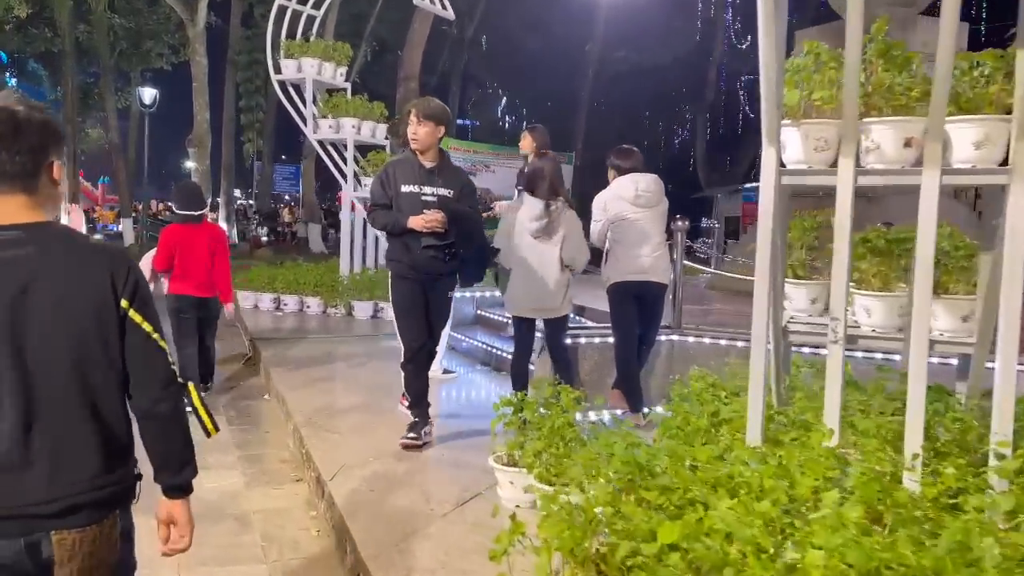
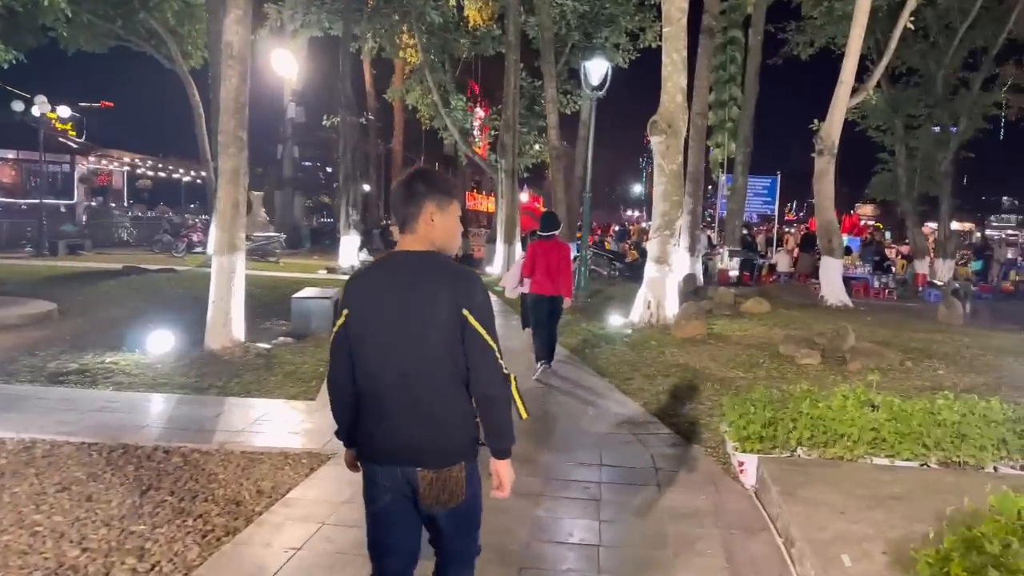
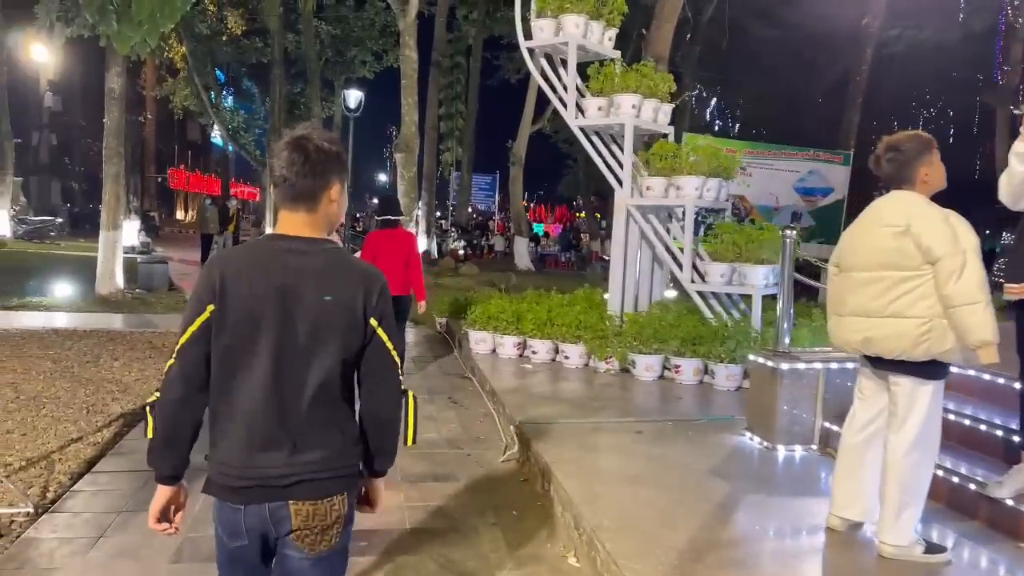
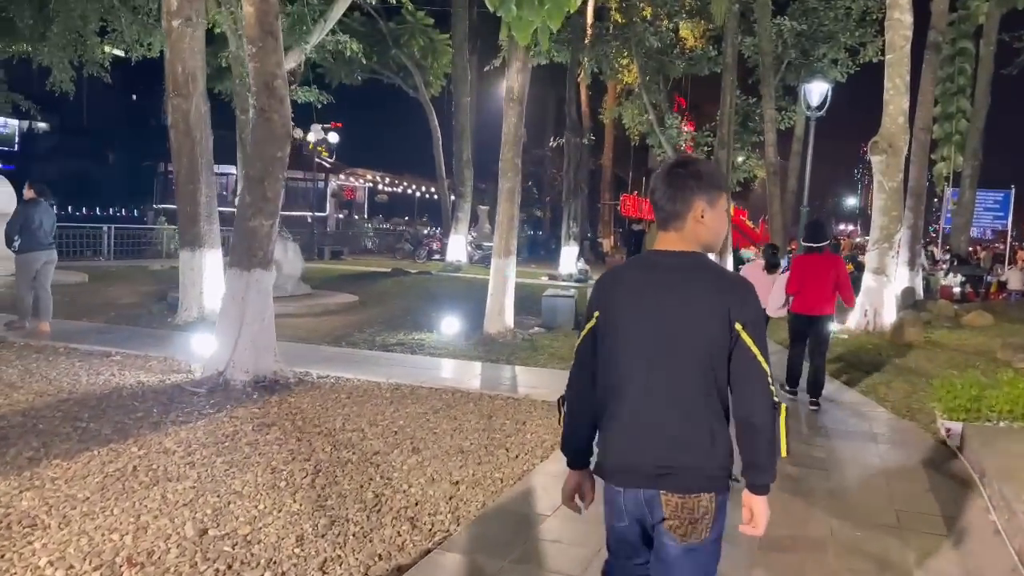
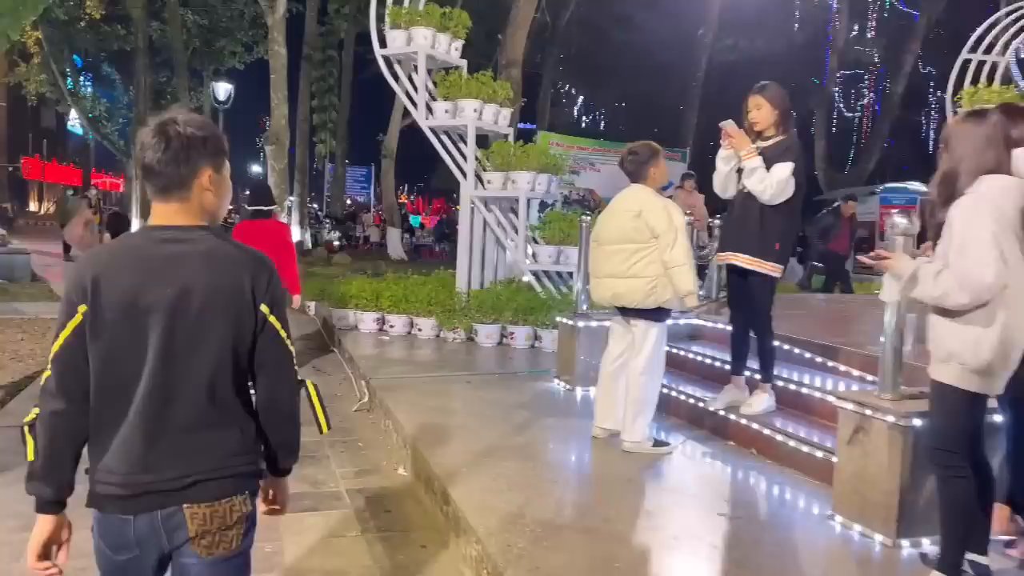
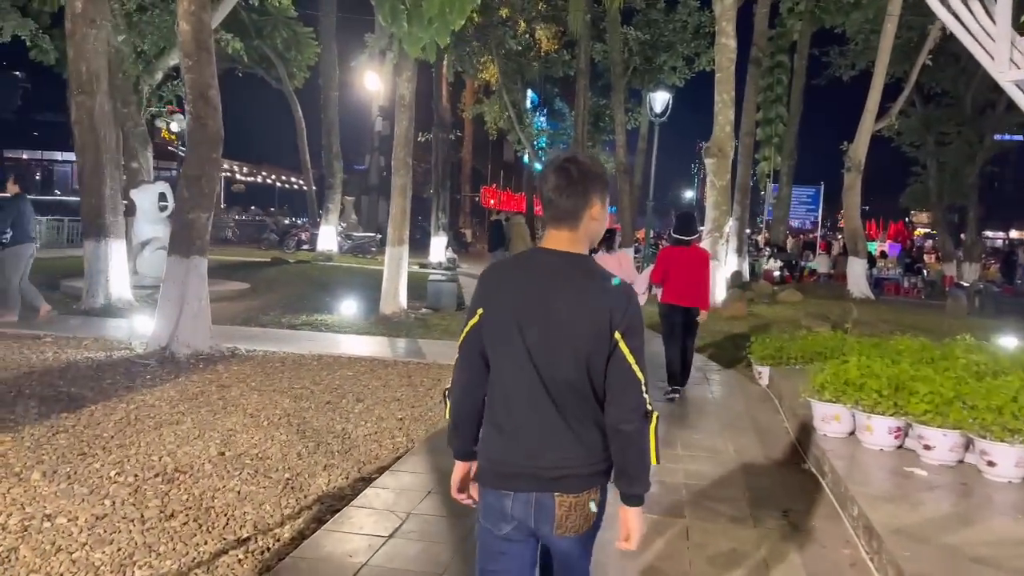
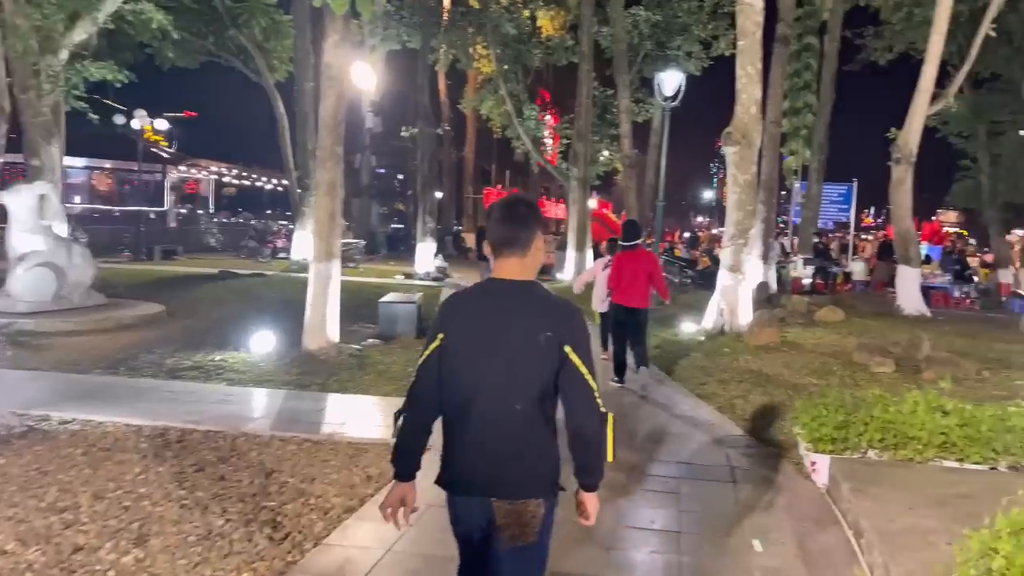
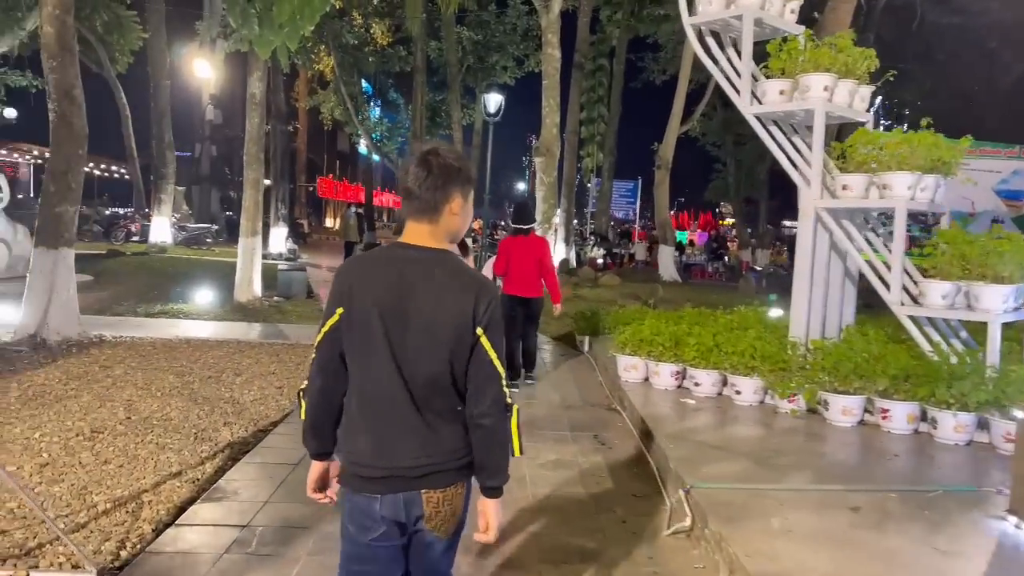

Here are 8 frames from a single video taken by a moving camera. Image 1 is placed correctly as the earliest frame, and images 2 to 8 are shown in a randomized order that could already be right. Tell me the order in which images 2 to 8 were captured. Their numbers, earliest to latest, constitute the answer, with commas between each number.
5, 3, 8, 6, 4, 7, 2
